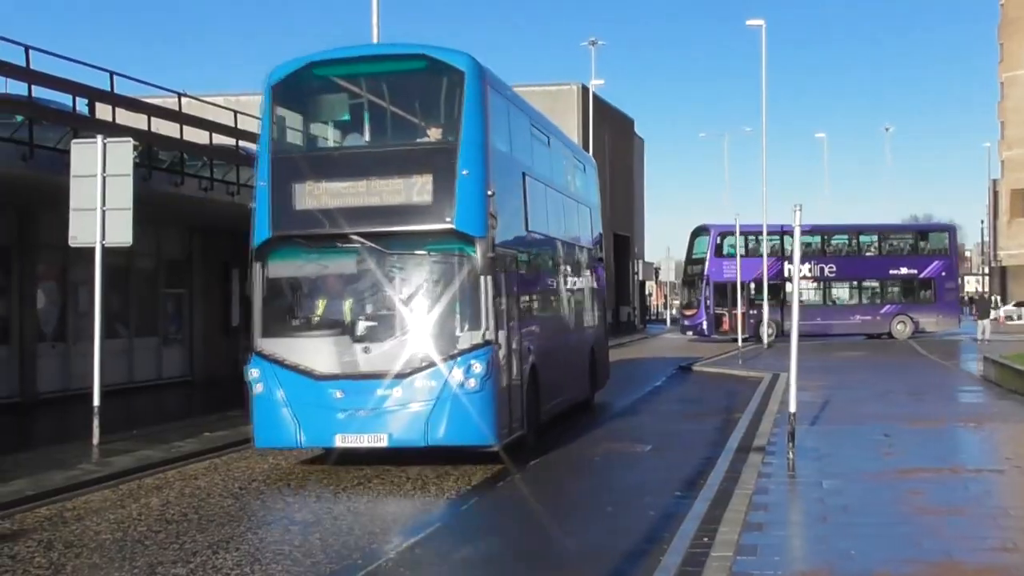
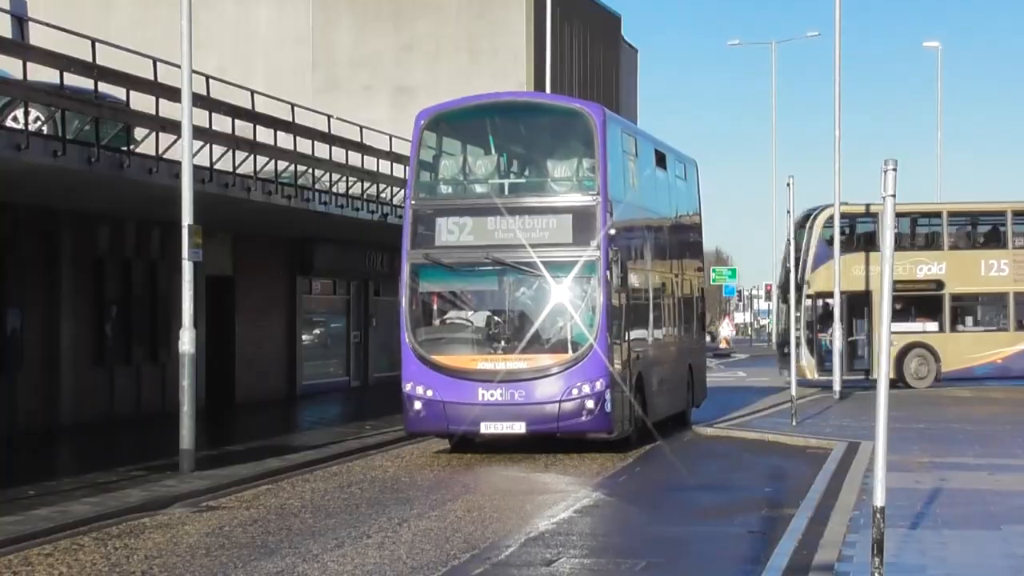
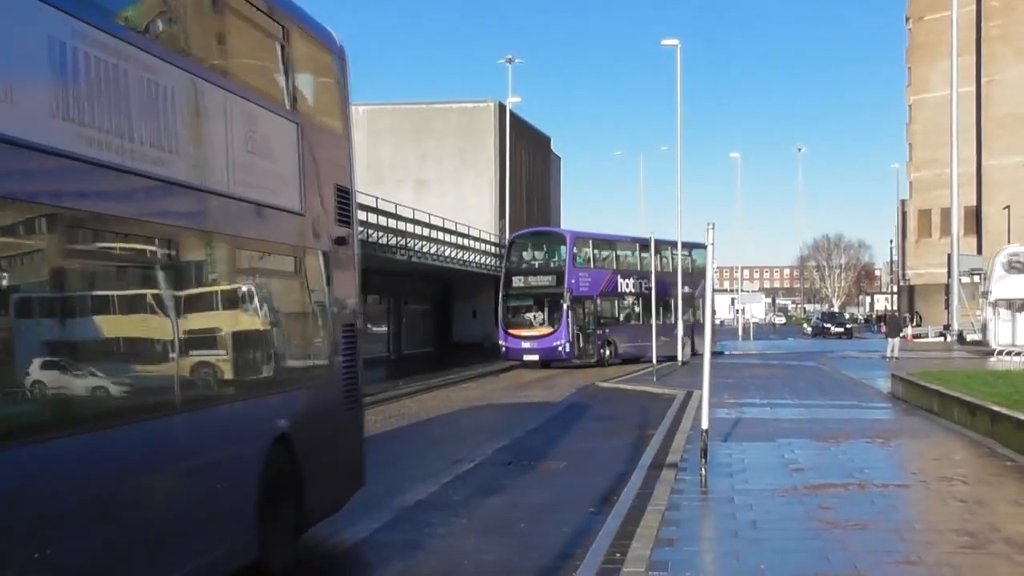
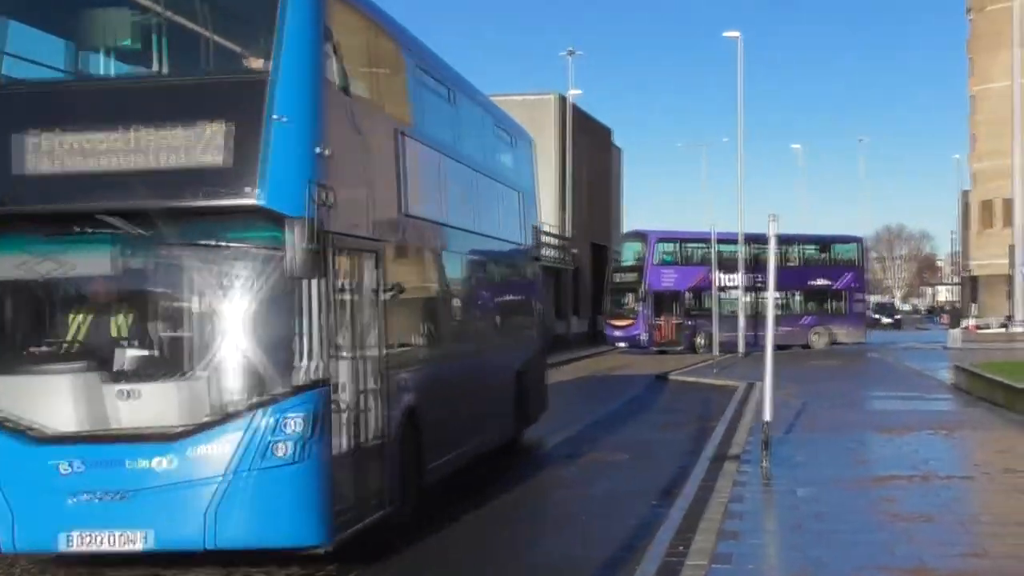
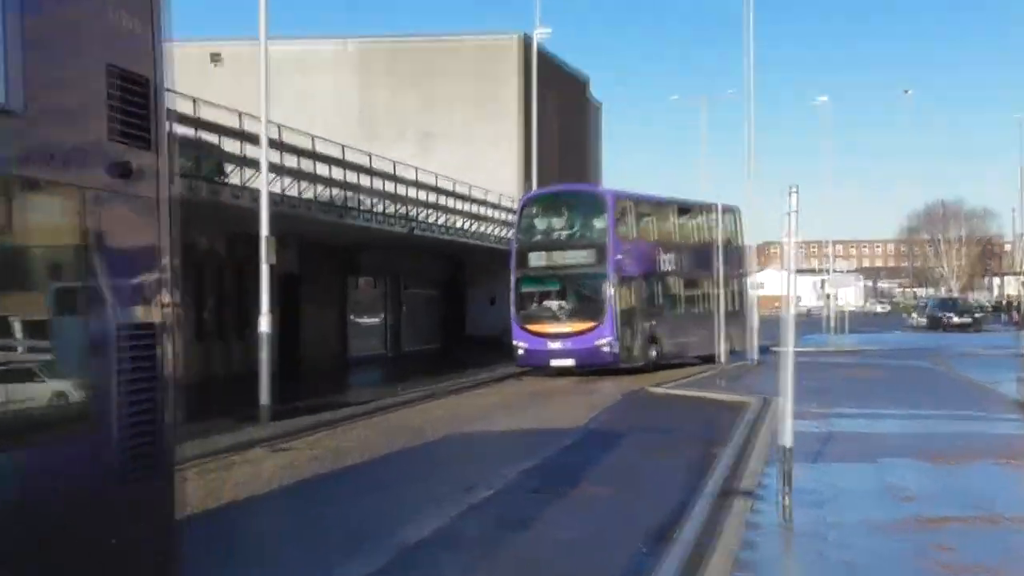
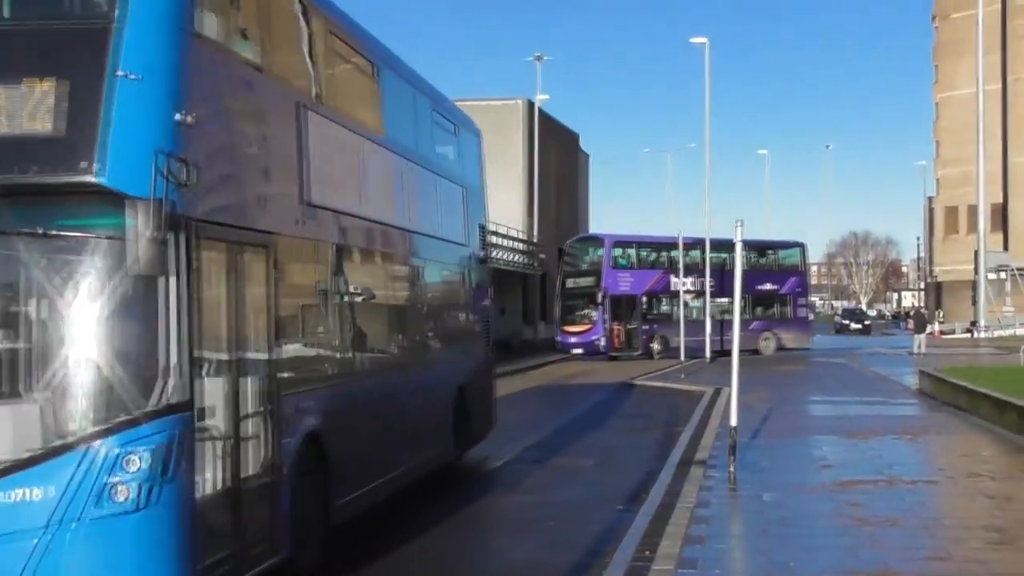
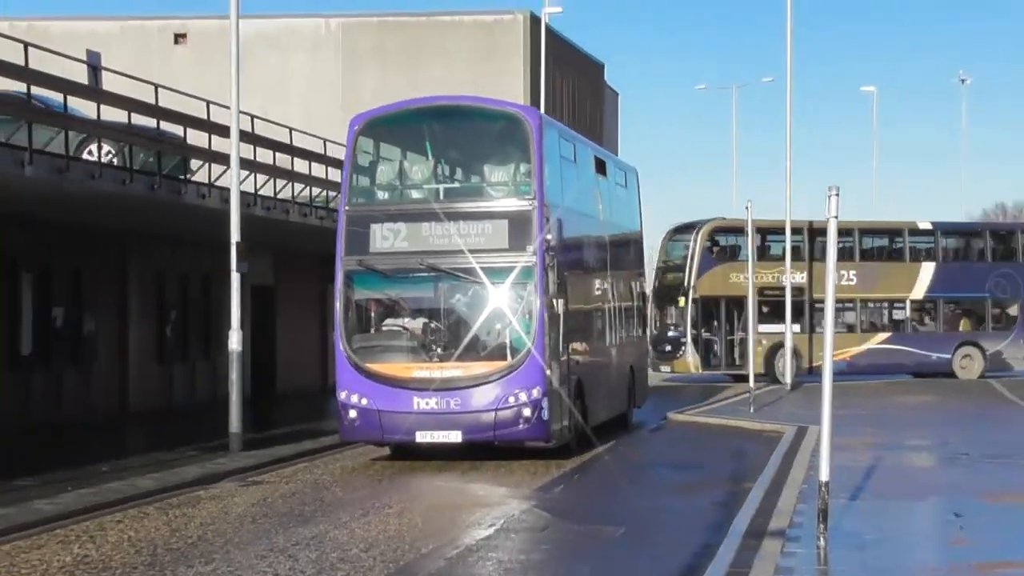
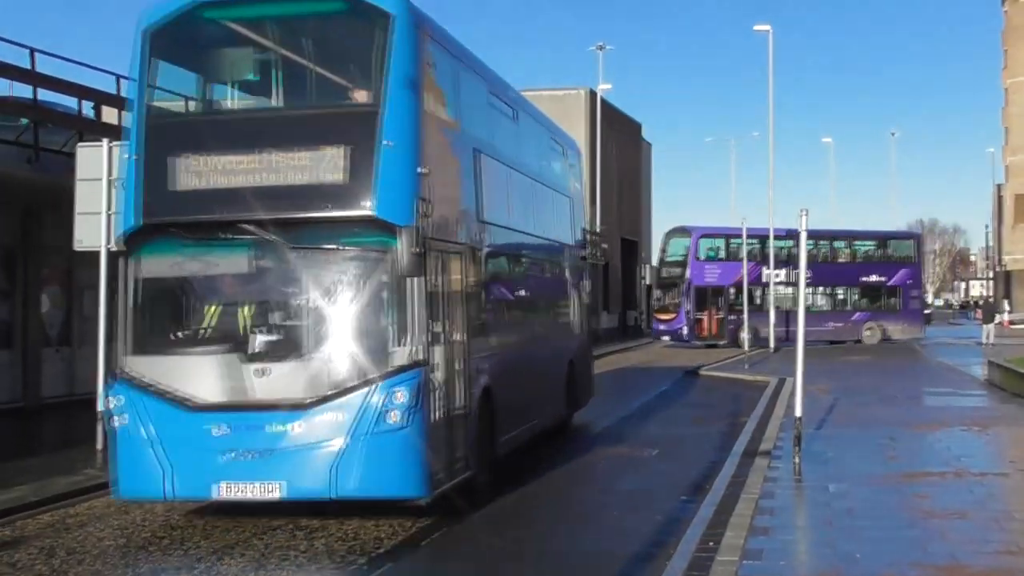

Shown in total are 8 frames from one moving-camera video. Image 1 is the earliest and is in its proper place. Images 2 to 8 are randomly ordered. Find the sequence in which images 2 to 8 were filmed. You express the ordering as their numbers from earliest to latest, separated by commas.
8, 4, 6, 3, 5, 2, 7
